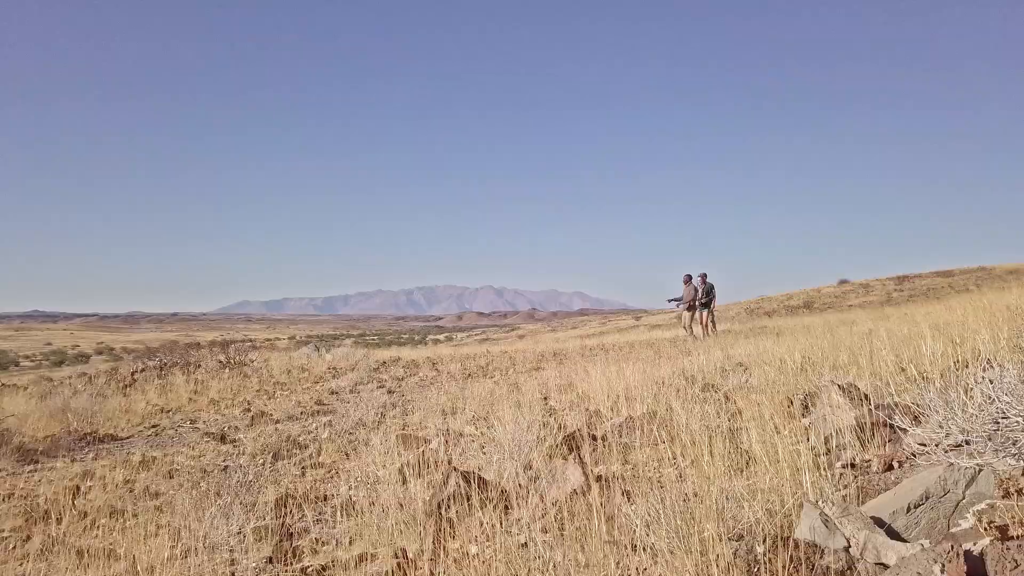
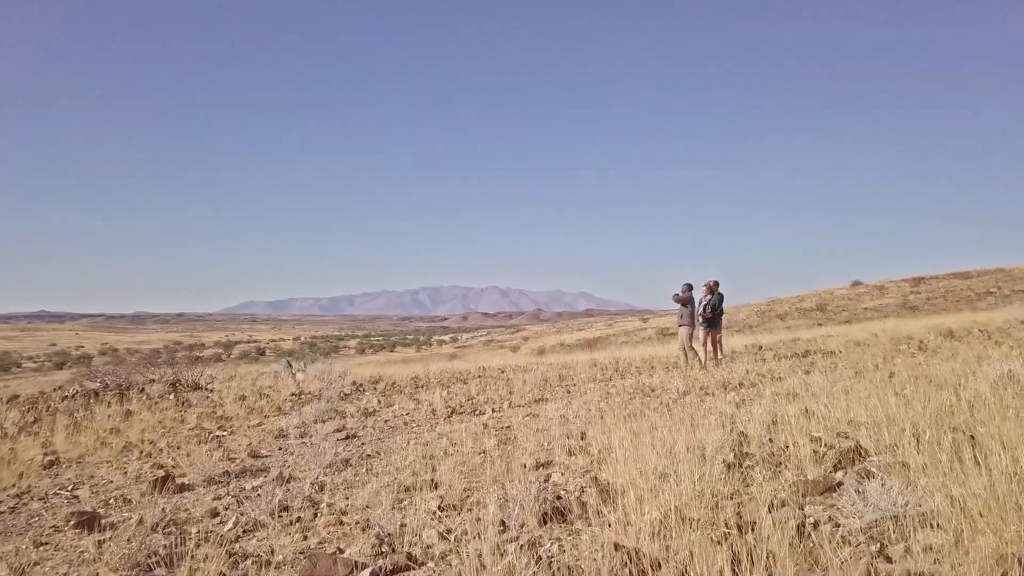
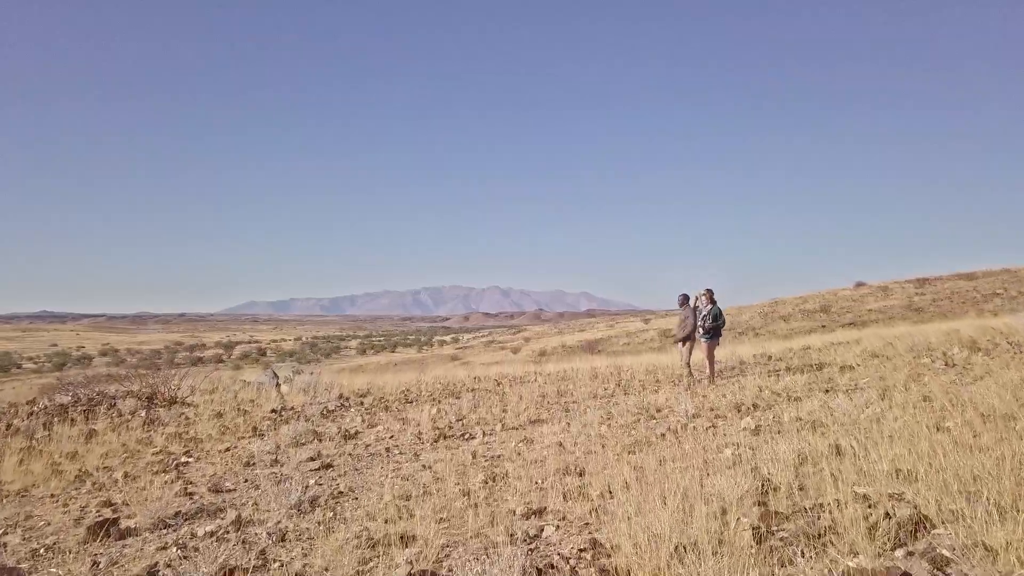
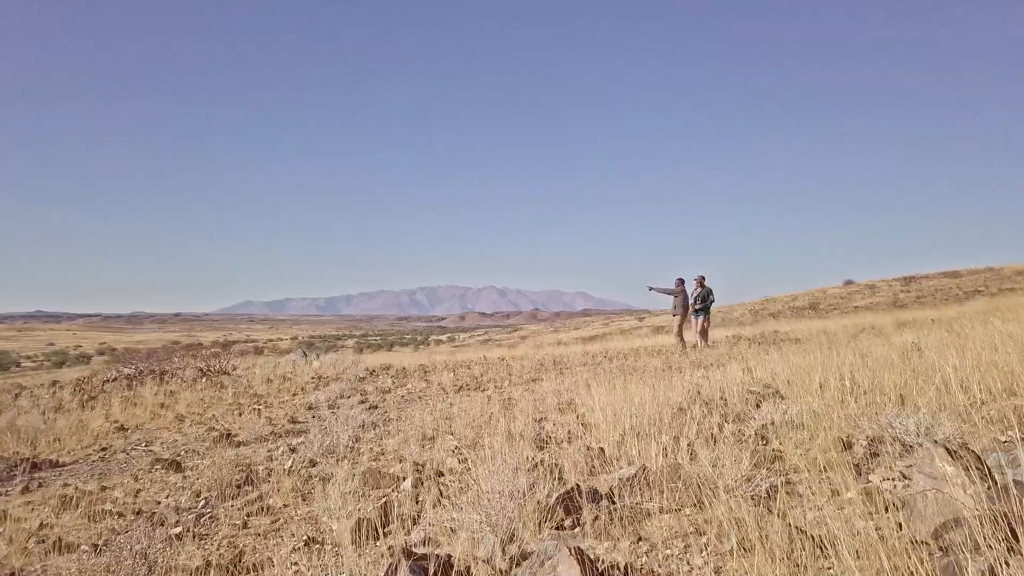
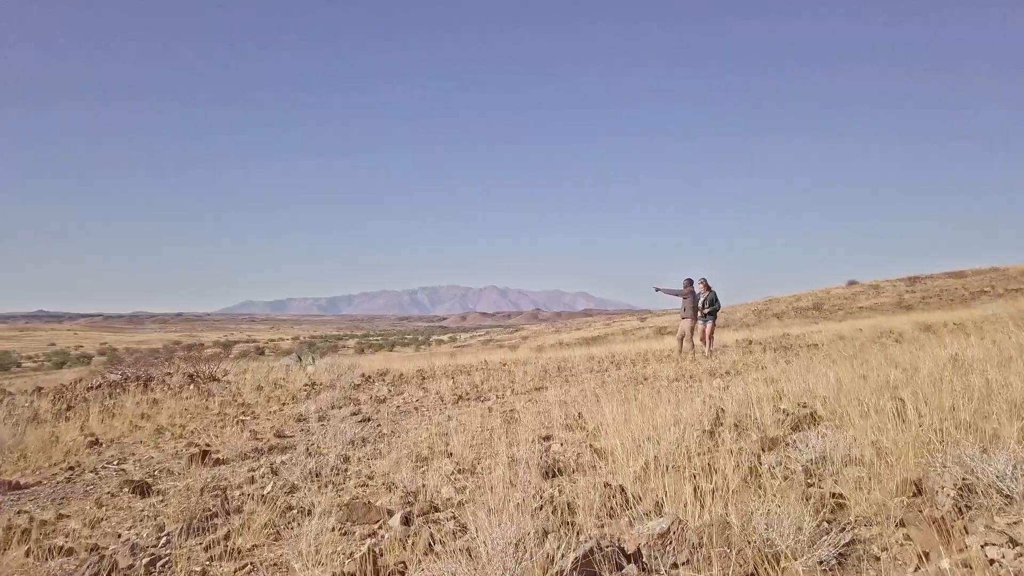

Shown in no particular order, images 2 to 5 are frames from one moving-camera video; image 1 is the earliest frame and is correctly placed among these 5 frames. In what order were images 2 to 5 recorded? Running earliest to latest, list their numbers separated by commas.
4, 5, 2, 3
